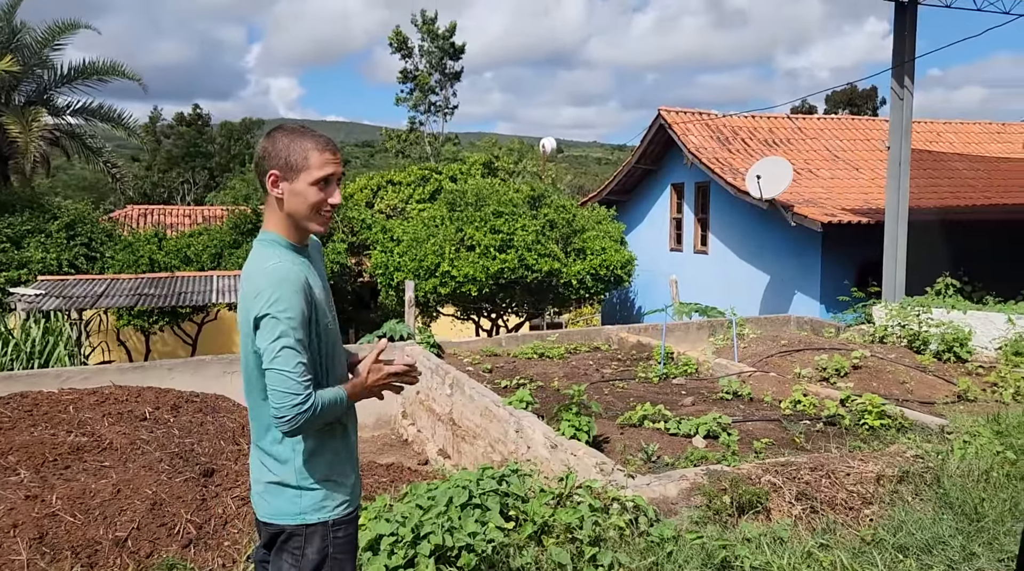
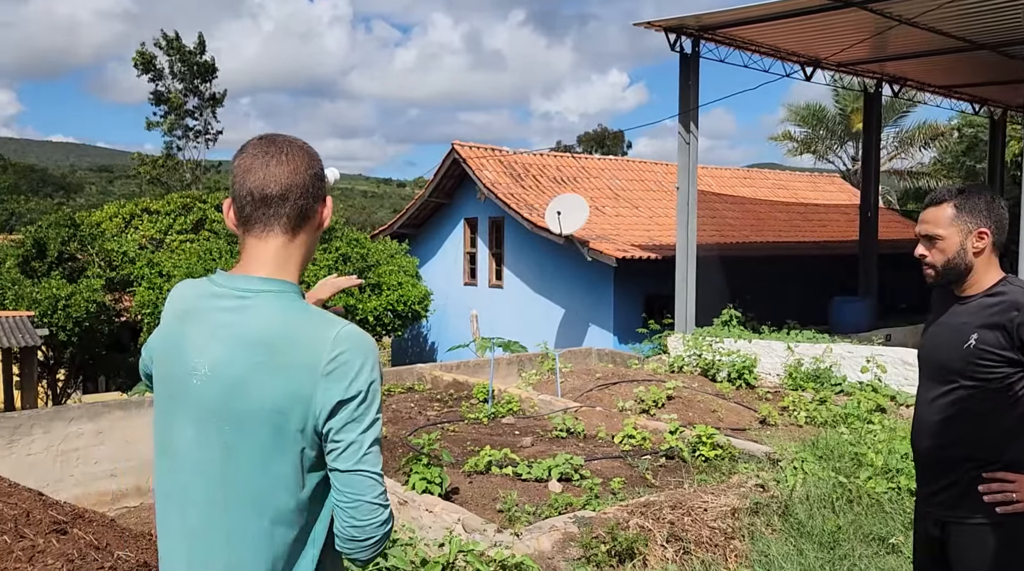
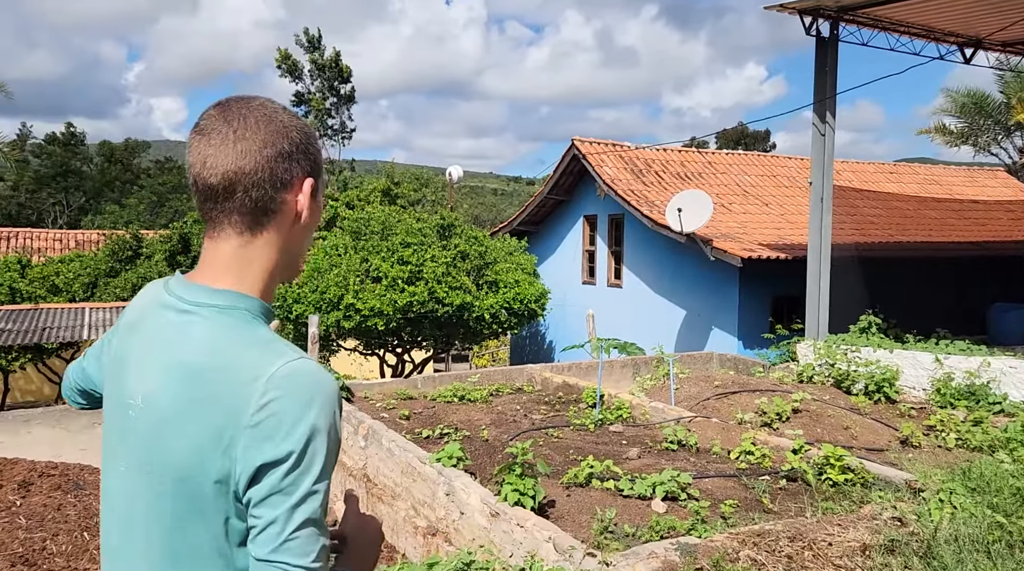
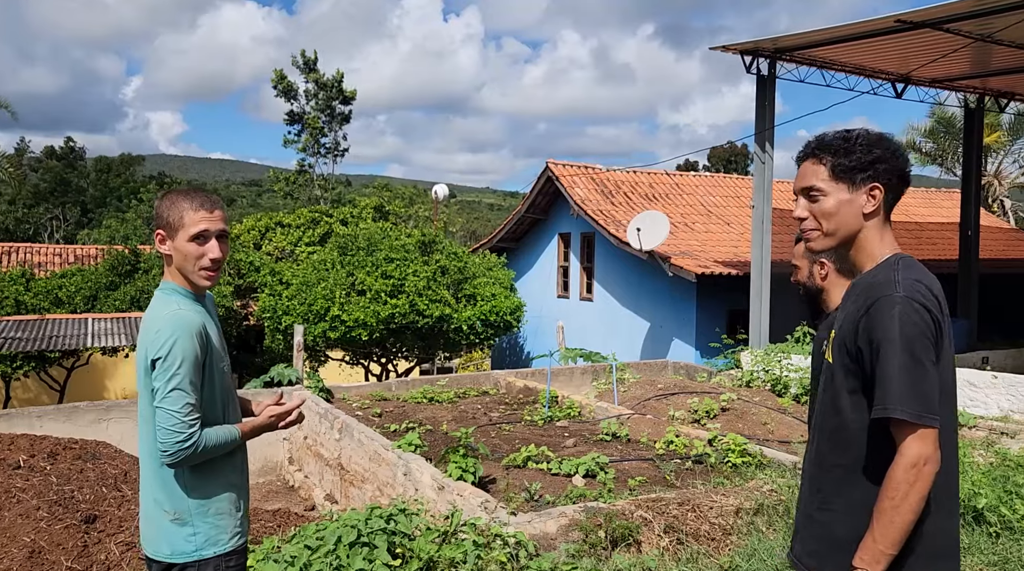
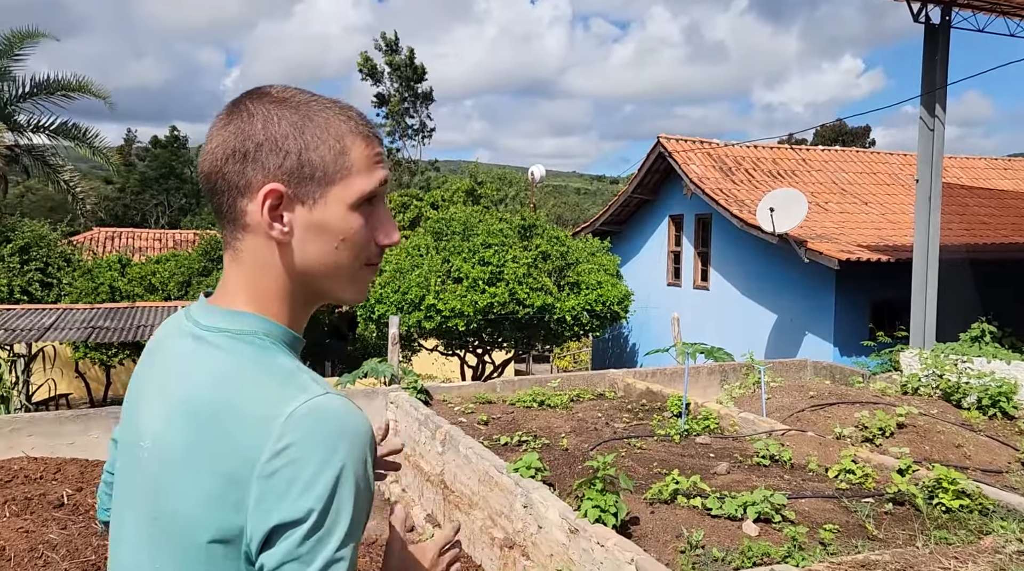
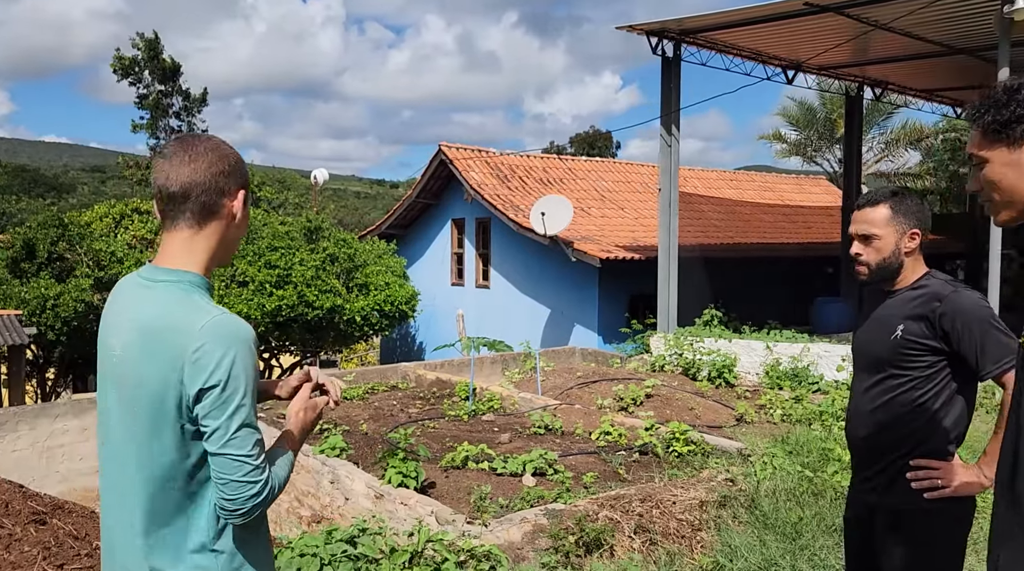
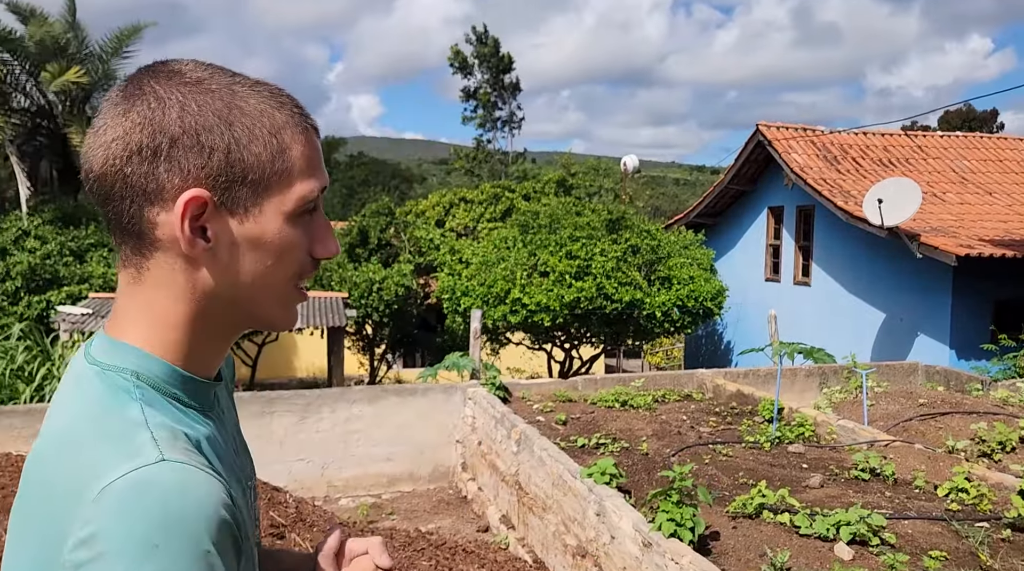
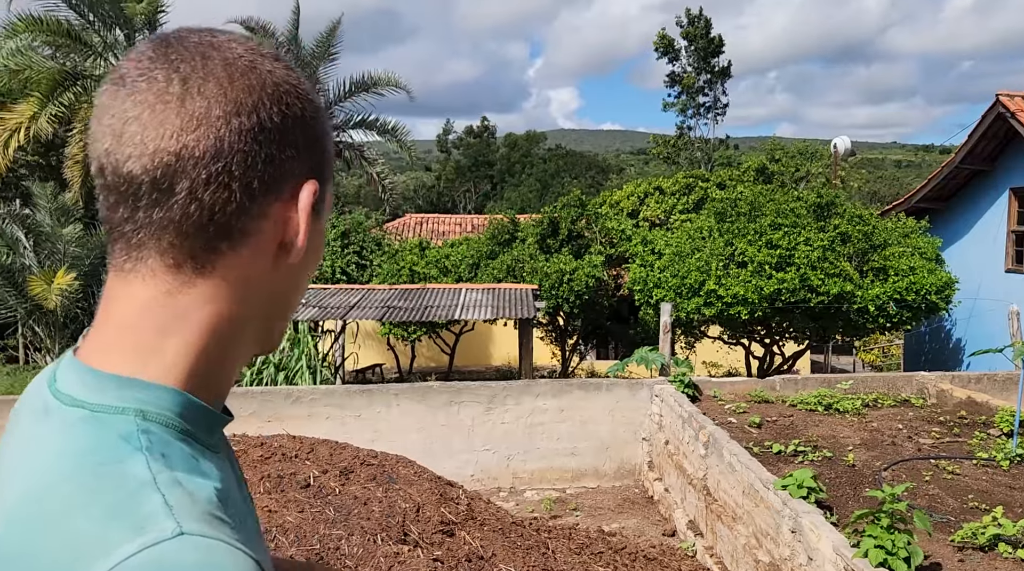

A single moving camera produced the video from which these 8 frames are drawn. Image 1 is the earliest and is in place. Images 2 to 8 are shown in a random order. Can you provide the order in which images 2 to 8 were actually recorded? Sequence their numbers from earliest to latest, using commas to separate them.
4, 6, 2, 3, 5, 7, 8
